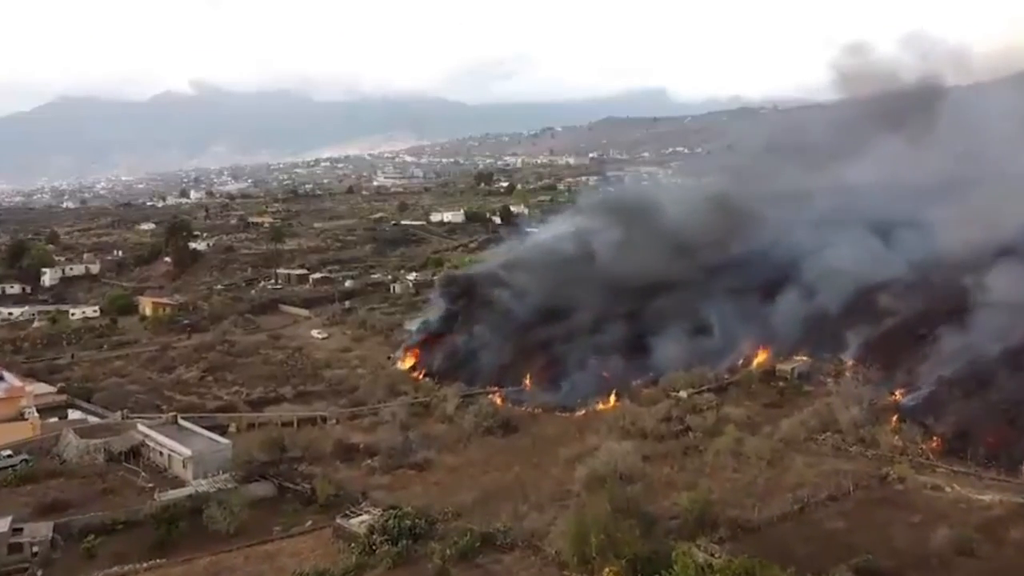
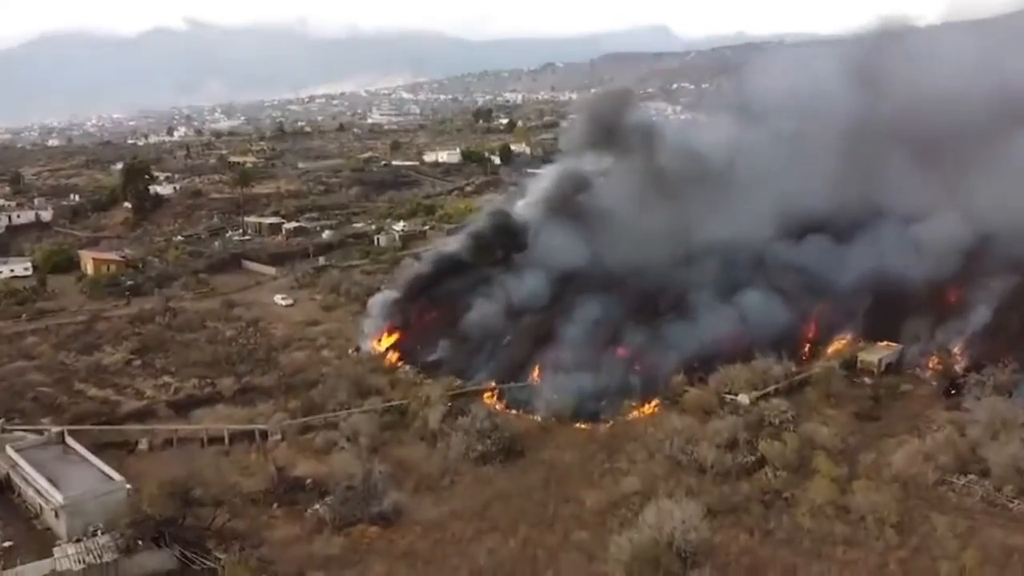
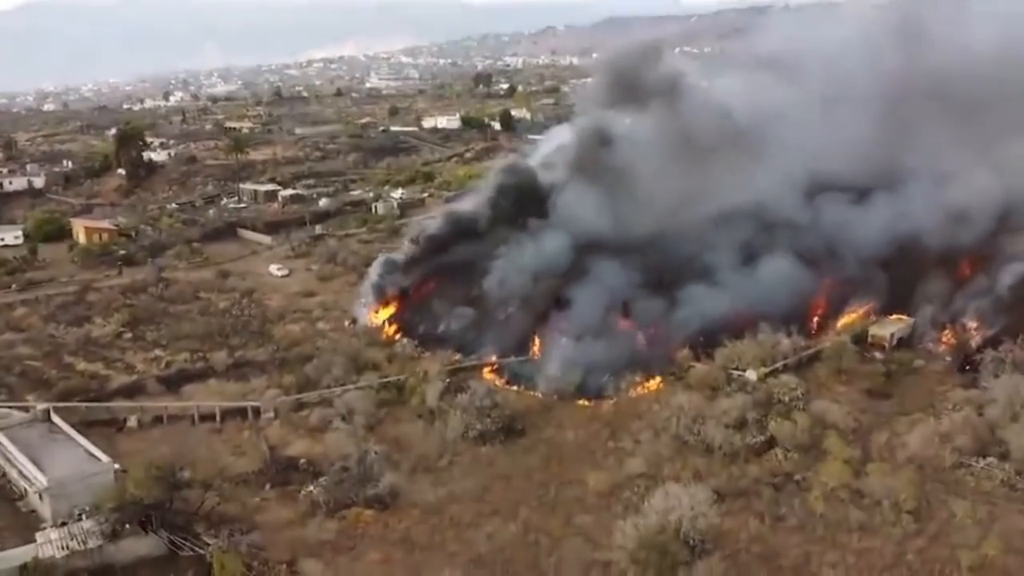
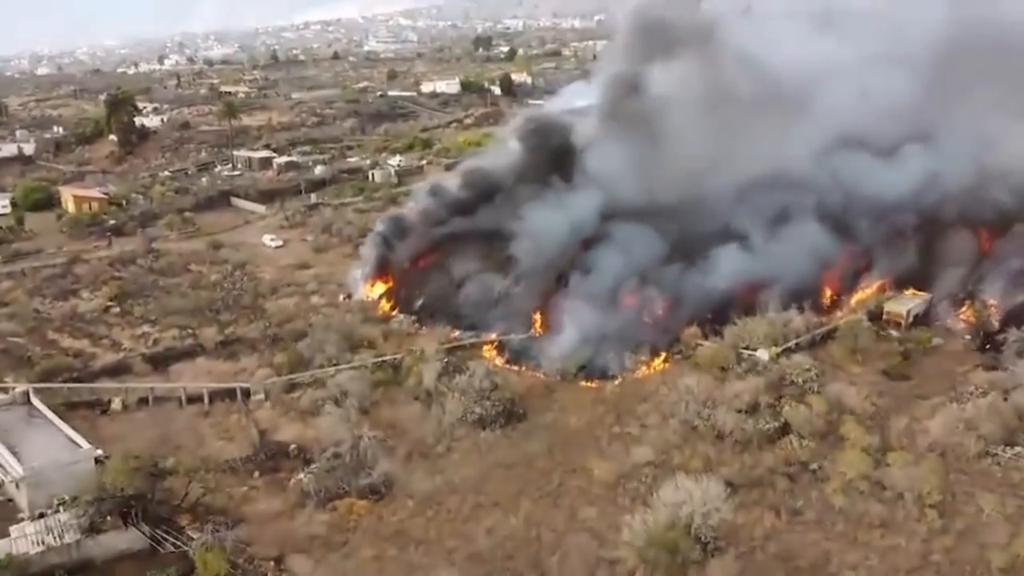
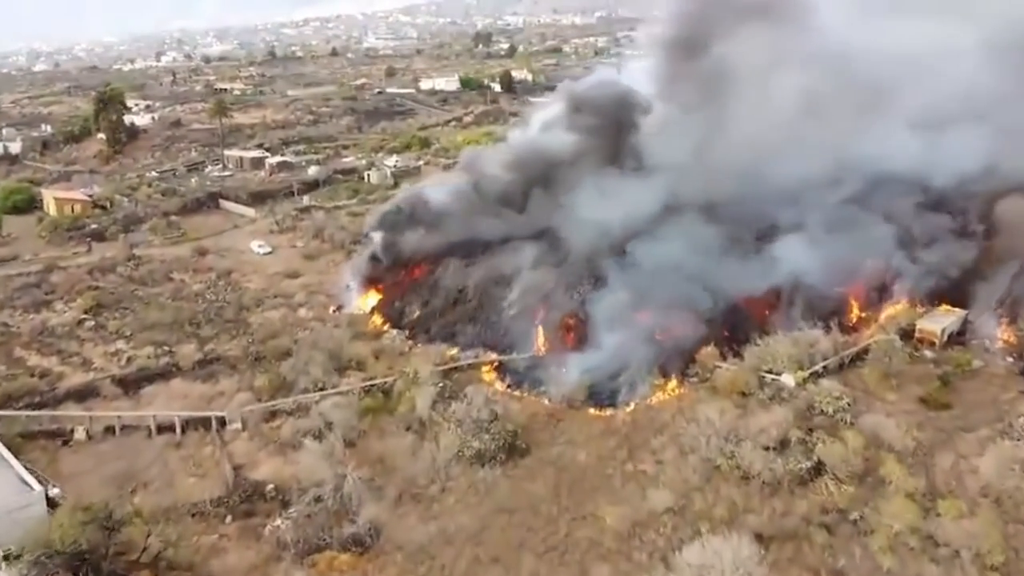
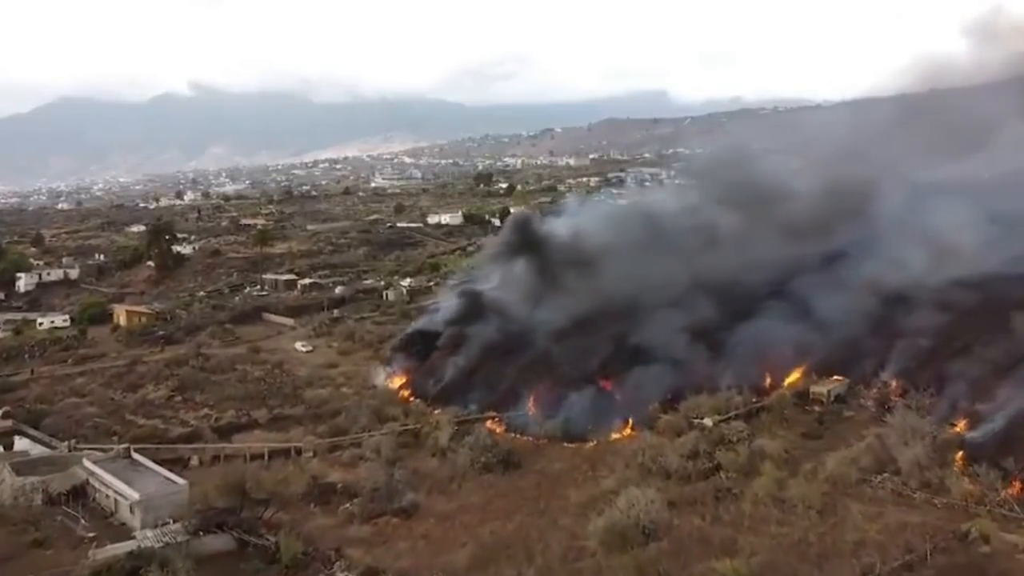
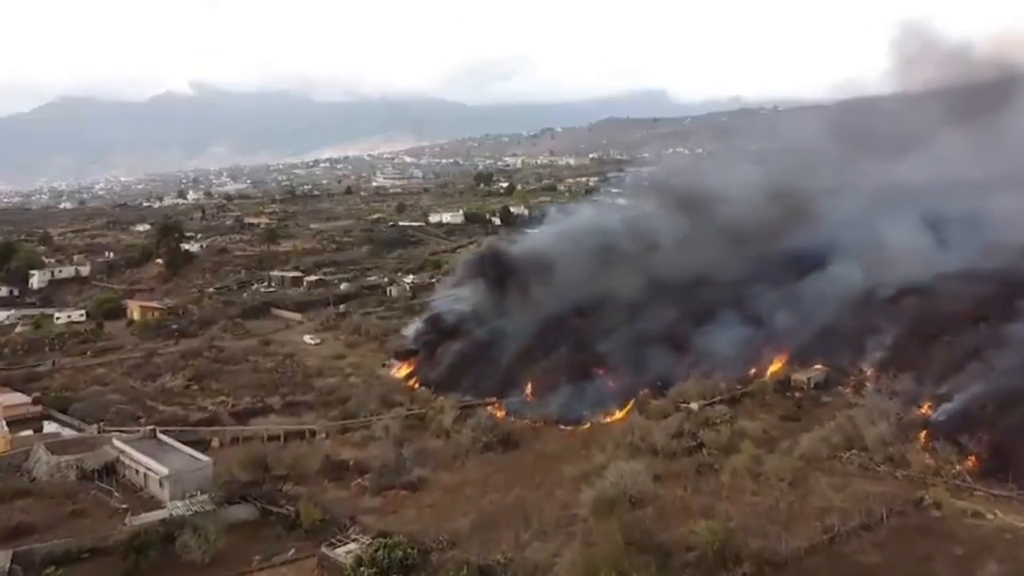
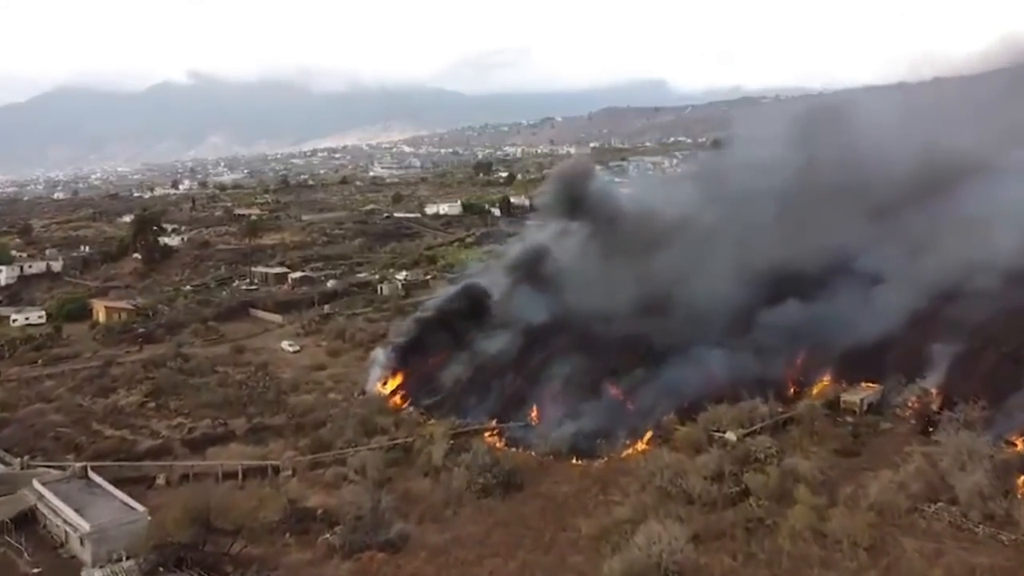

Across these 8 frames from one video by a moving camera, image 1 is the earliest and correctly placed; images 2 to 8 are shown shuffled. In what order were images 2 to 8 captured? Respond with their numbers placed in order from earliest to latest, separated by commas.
7, 6, 8, 2, 3, 4, 5
